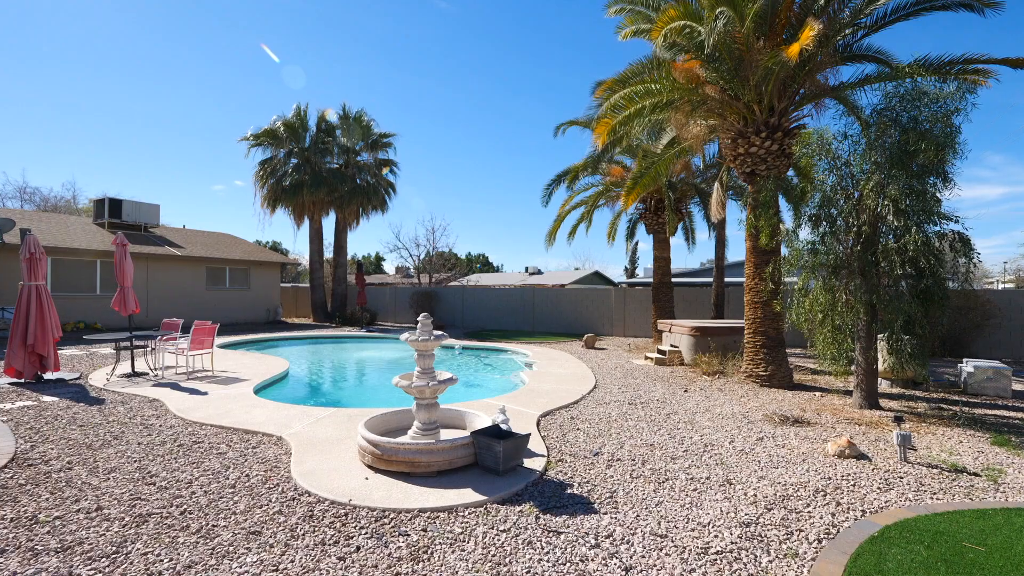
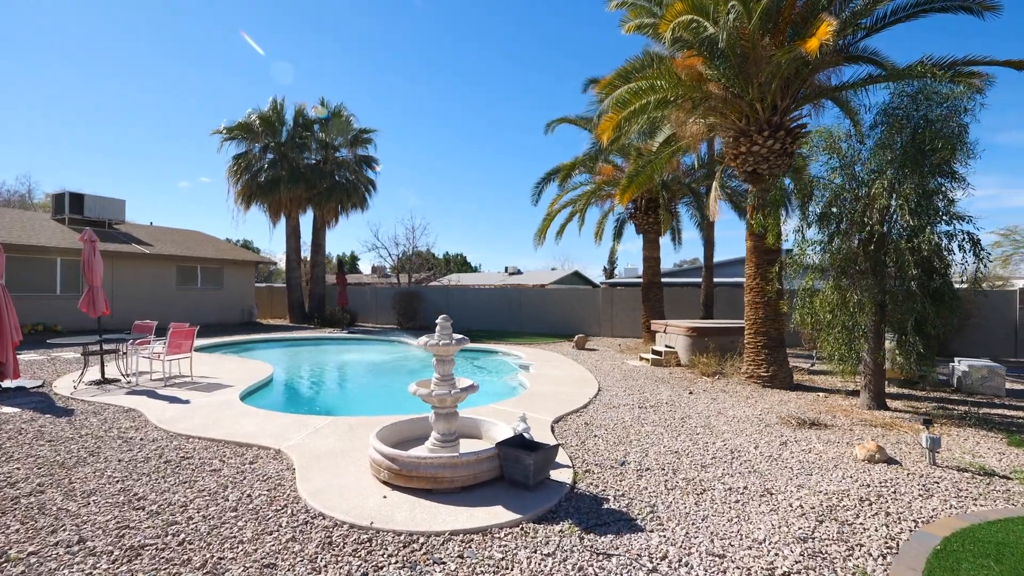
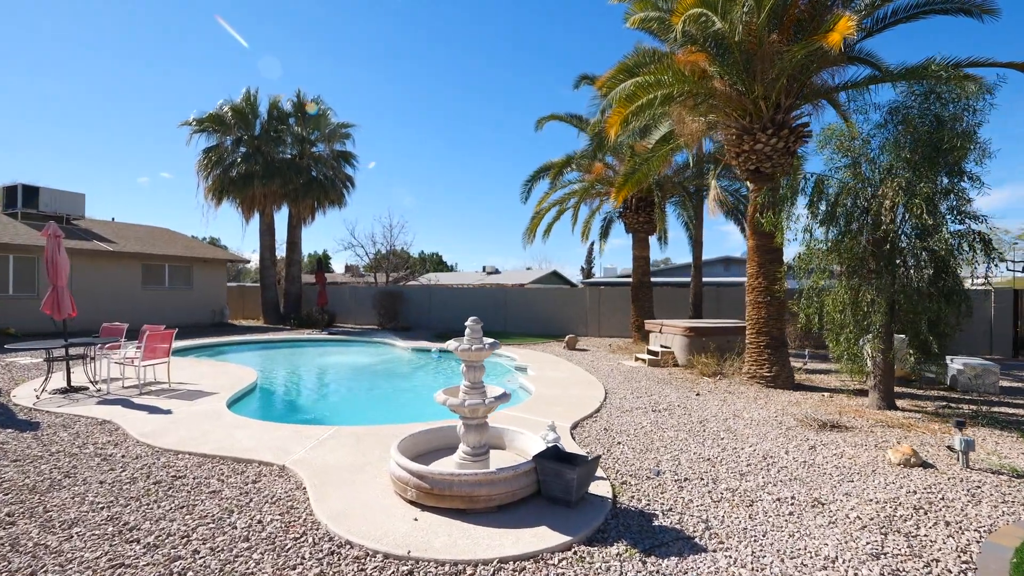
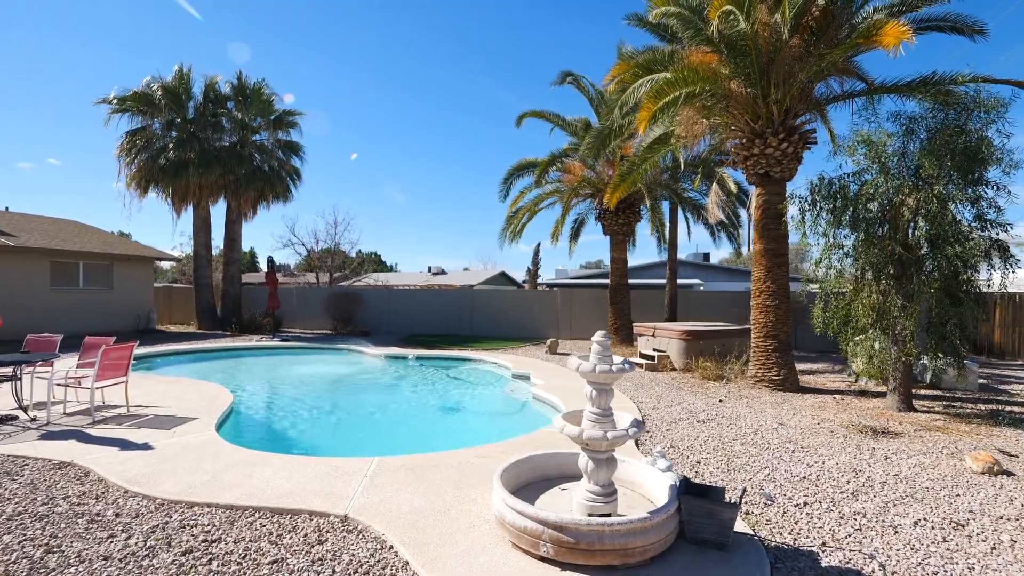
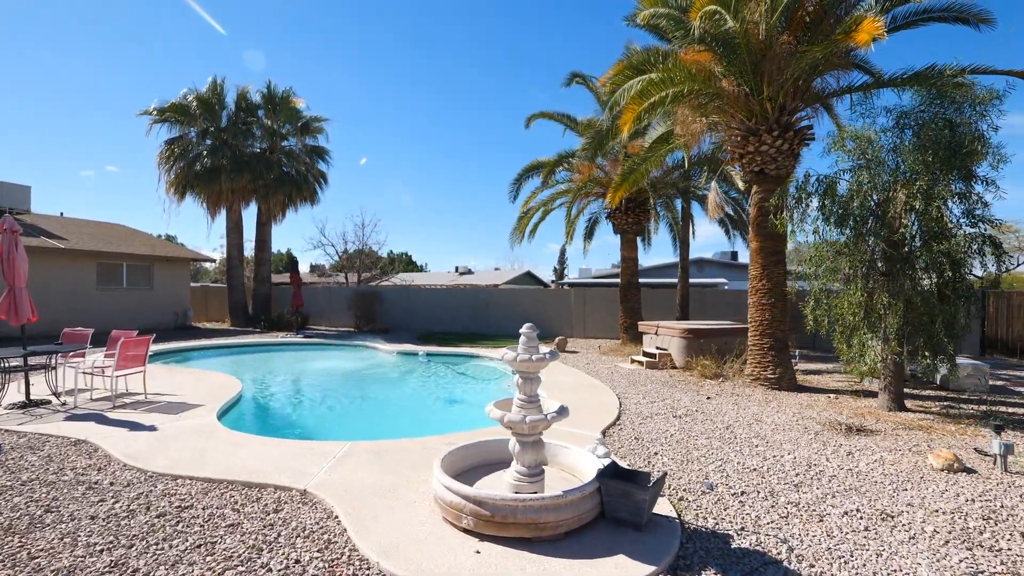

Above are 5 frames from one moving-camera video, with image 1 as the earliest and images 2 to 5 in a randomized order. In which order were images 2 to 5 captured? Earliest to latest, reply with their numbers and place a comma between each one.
2, 3, 5, 4
